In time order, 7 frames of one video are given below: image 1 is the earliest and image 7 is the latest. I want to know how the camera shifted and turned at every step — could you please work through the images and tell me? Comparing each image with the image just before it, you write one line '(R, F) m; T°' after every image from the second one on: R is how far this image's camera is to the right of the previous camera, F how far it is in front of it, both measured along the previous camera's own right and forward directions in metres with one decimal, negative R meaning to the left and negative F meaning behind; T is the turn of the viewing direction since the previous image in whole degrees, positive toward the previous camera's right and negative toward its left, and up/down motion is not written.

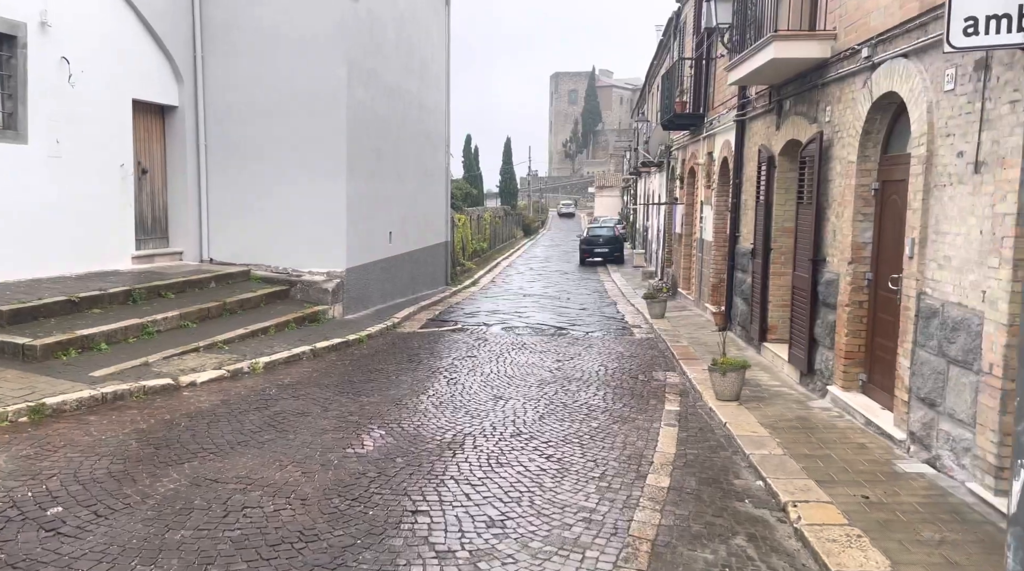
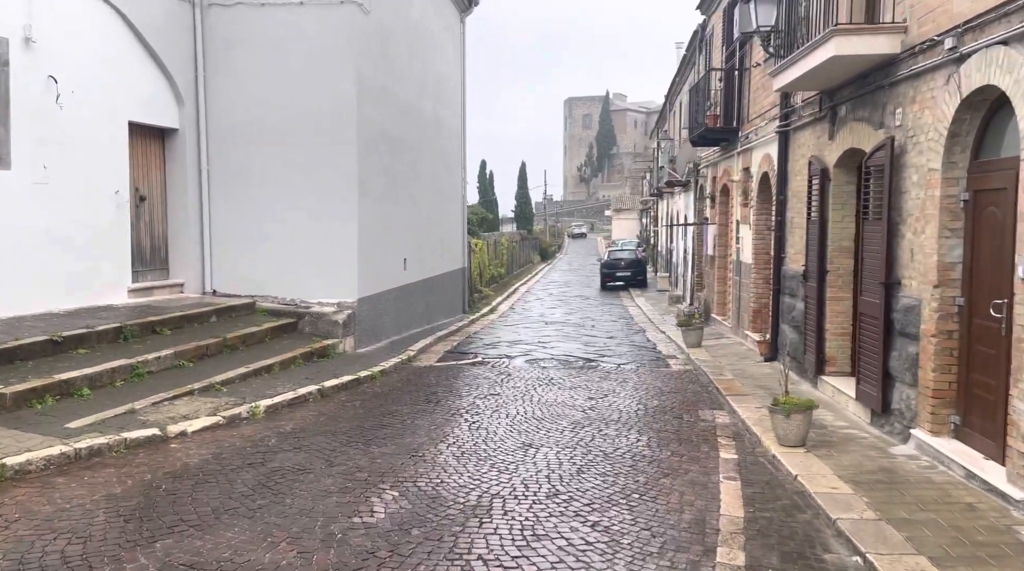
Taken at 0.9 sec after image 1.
(-0.1, +1.0) m; -1°
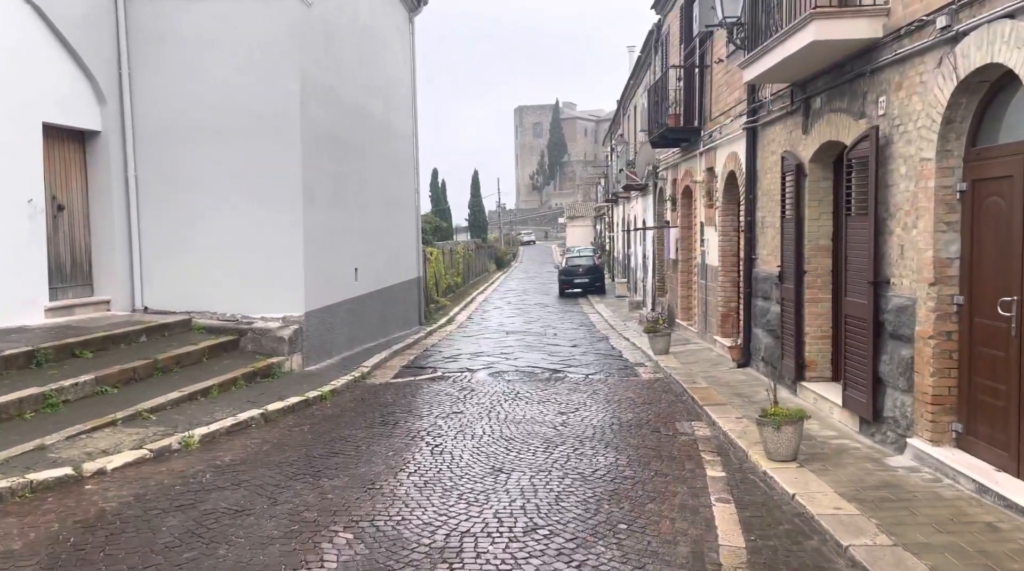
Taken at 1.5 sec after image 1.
(-0.1, +0.6) m; +3°
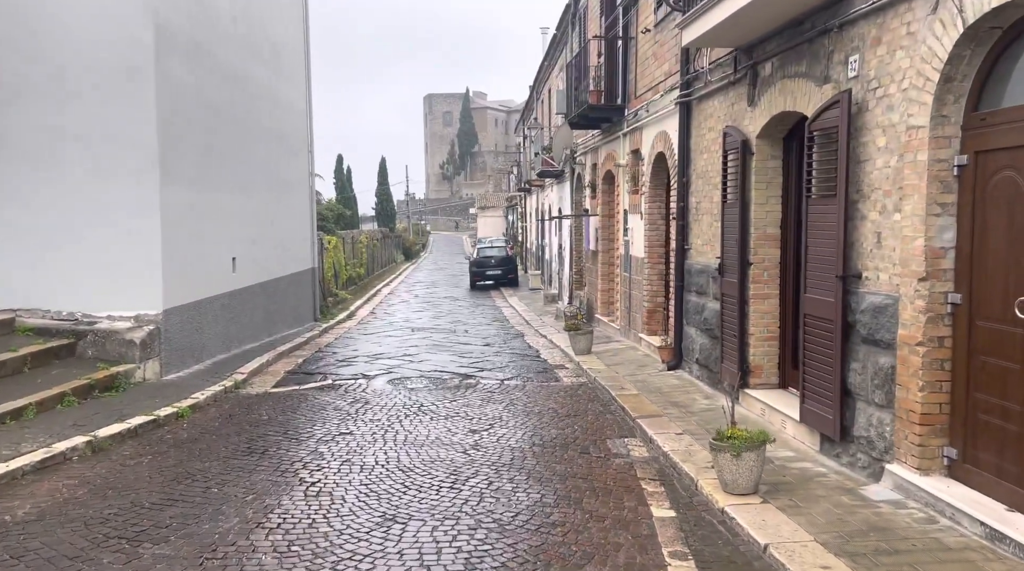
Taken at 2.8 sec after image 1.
(+0.1, +1.3) m; +6°
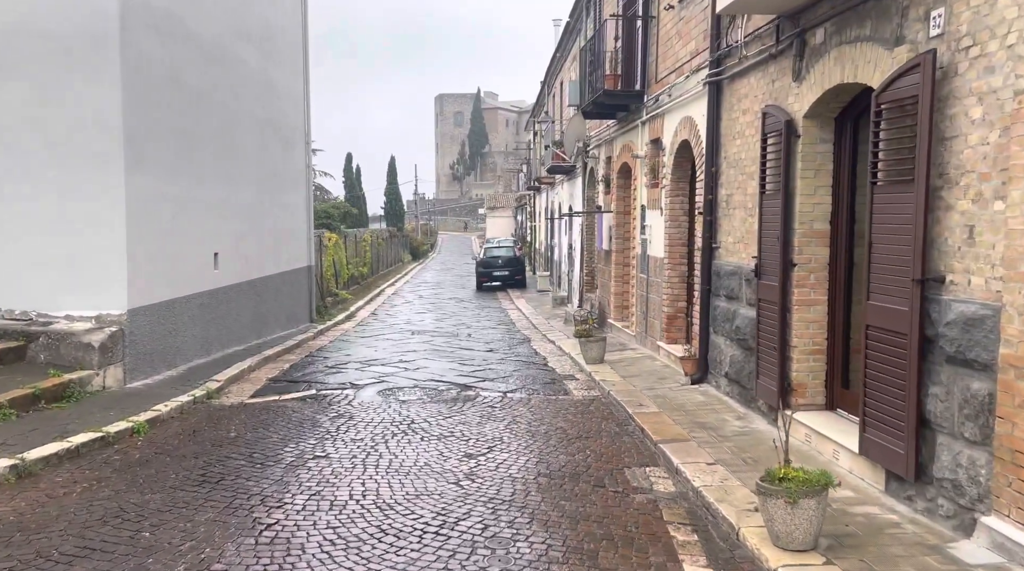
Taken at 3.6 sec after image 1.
(0.0, +1.0) m; -1°
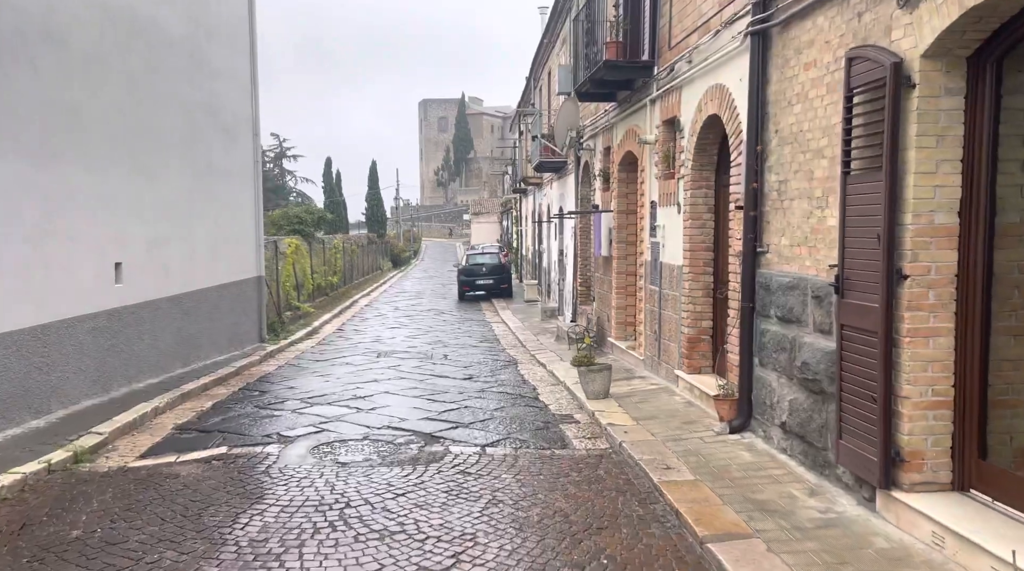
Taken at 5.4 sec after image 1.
(+0.1, +2.1) m; +1°
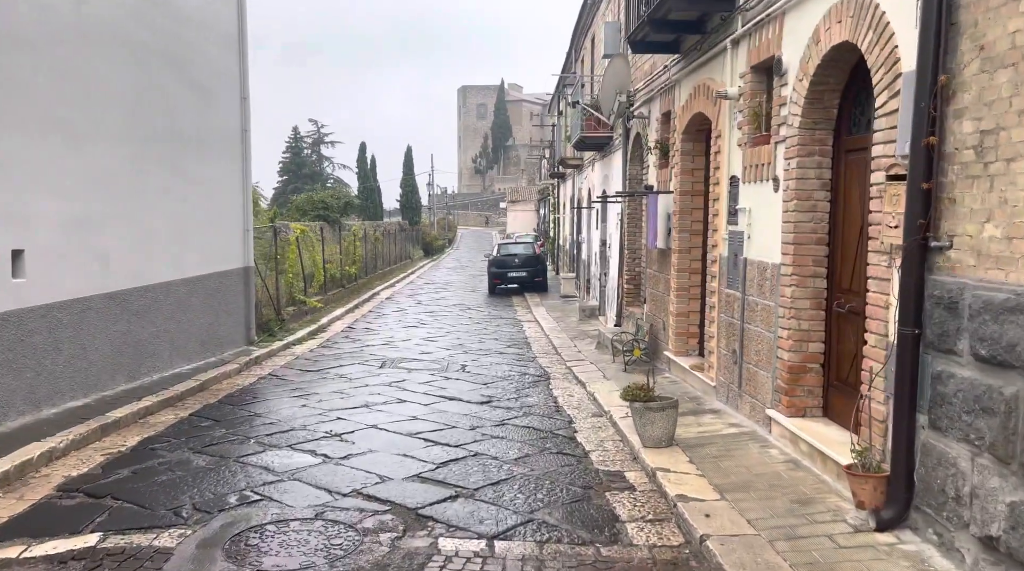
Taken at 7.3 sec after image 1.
(+0.1, +2.3) m; -3°
